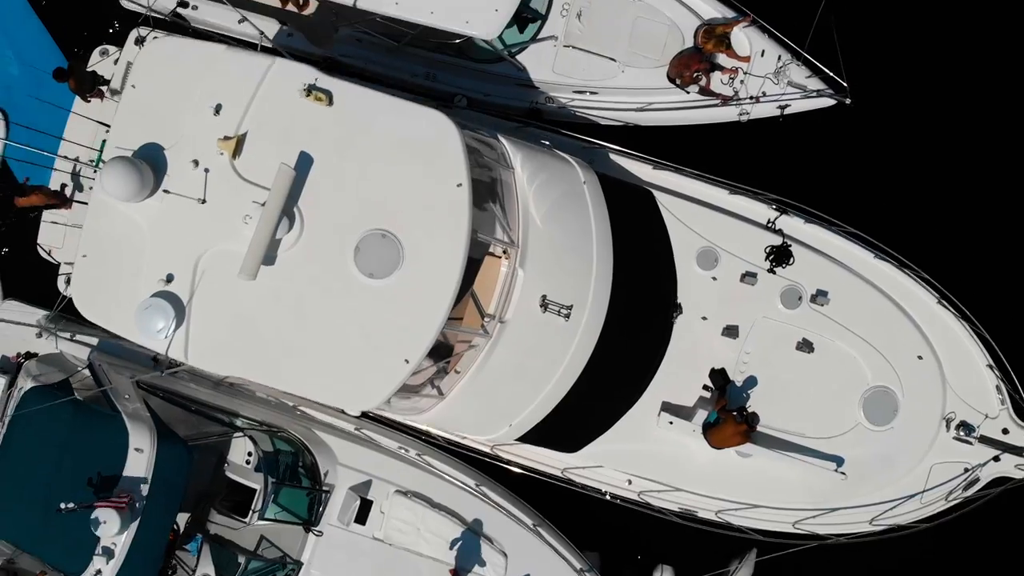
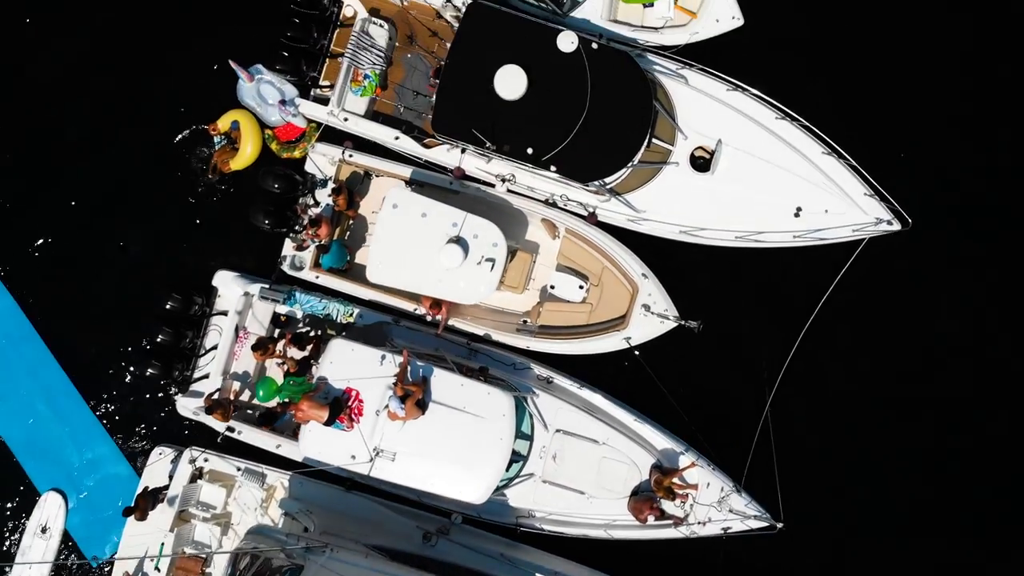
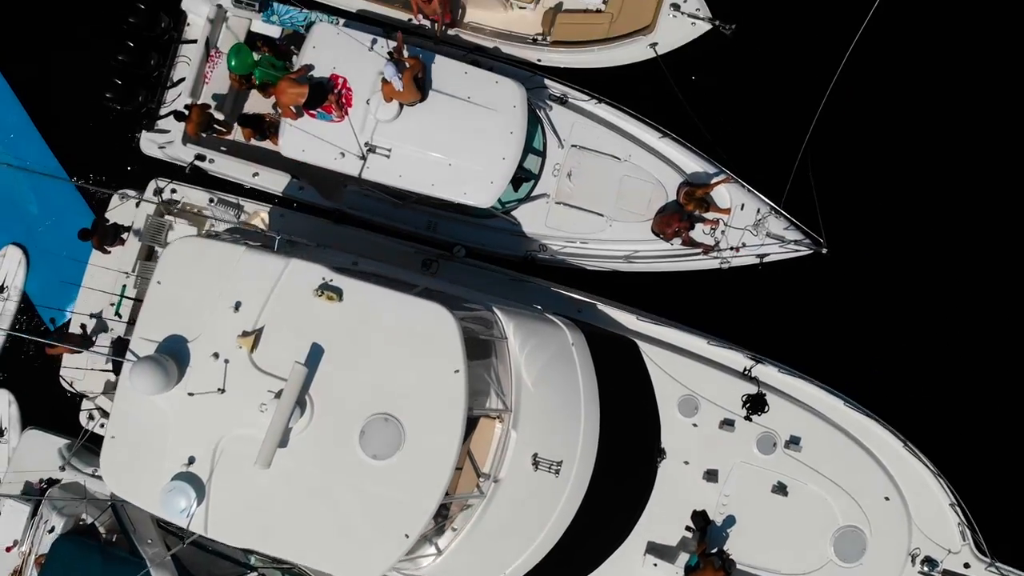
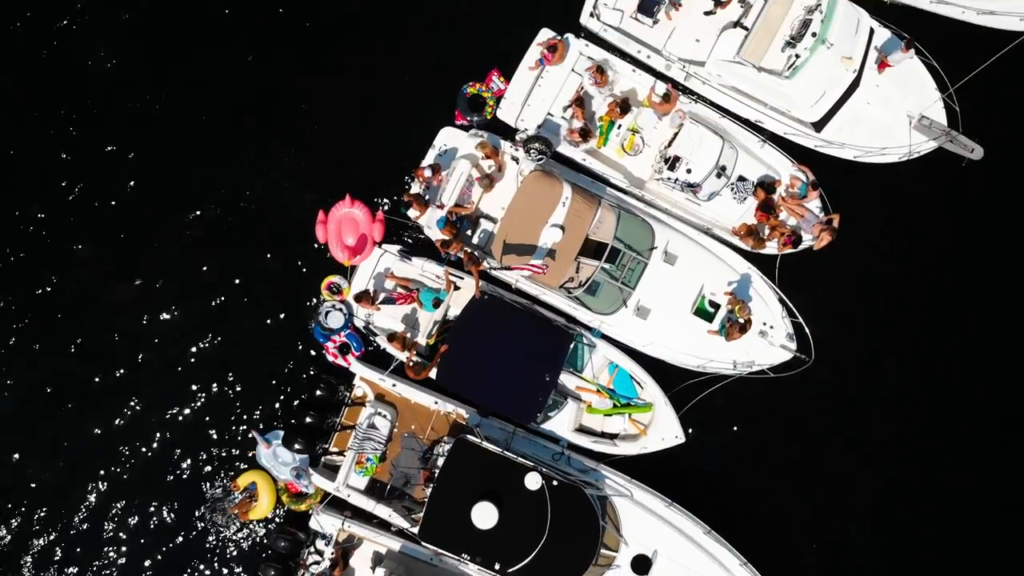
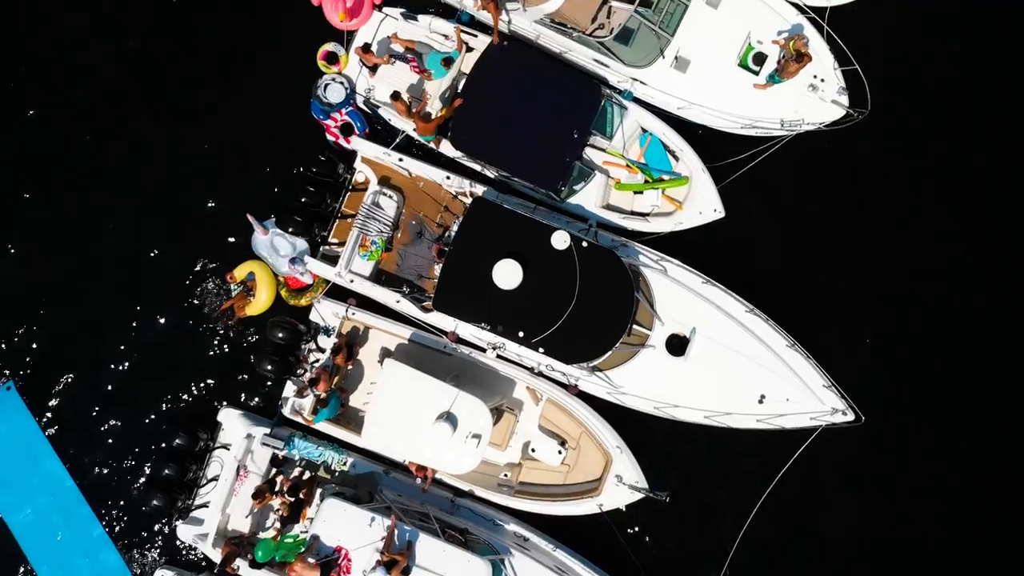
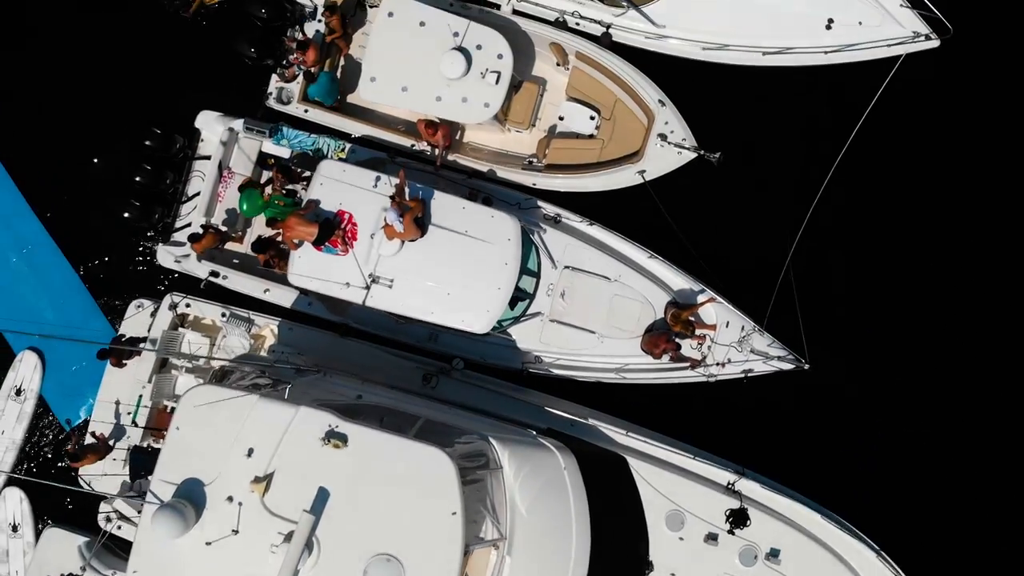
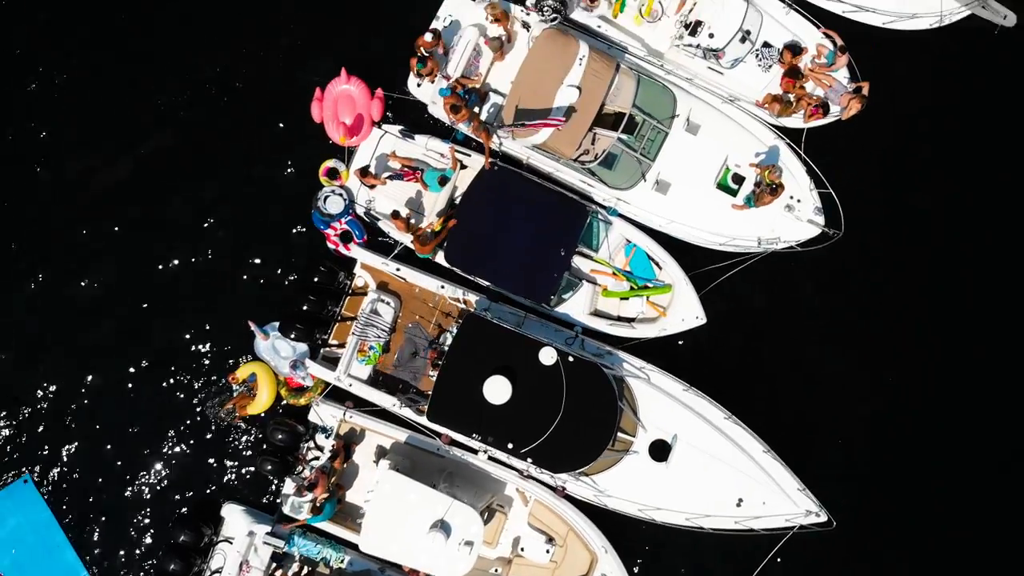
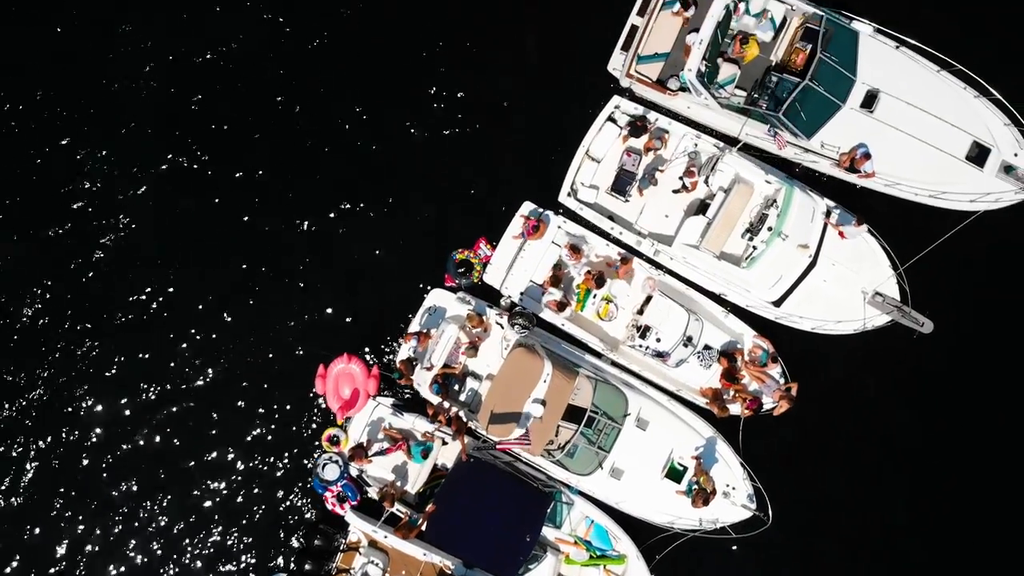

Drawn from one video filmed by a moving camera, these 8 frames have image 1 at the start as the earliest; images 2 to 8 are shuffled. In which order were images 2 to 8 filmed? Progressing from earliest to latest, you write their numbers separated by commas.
3, 6, 2, 5, 7, 4, 8
